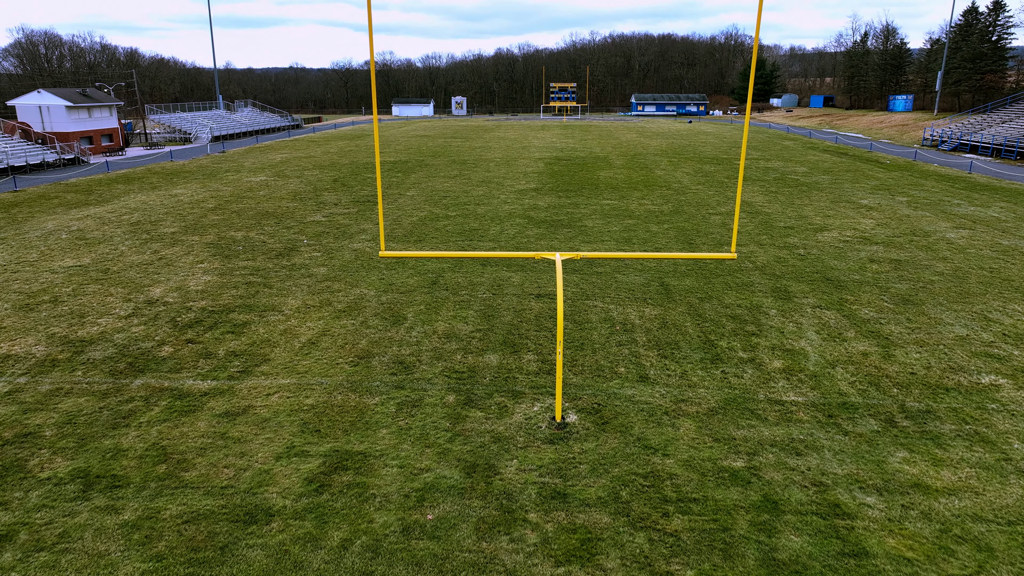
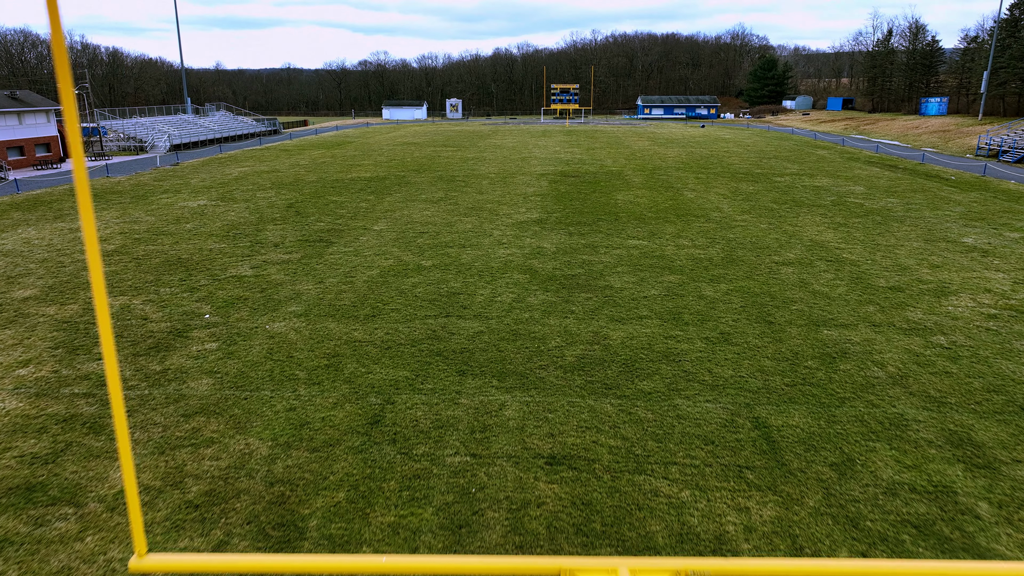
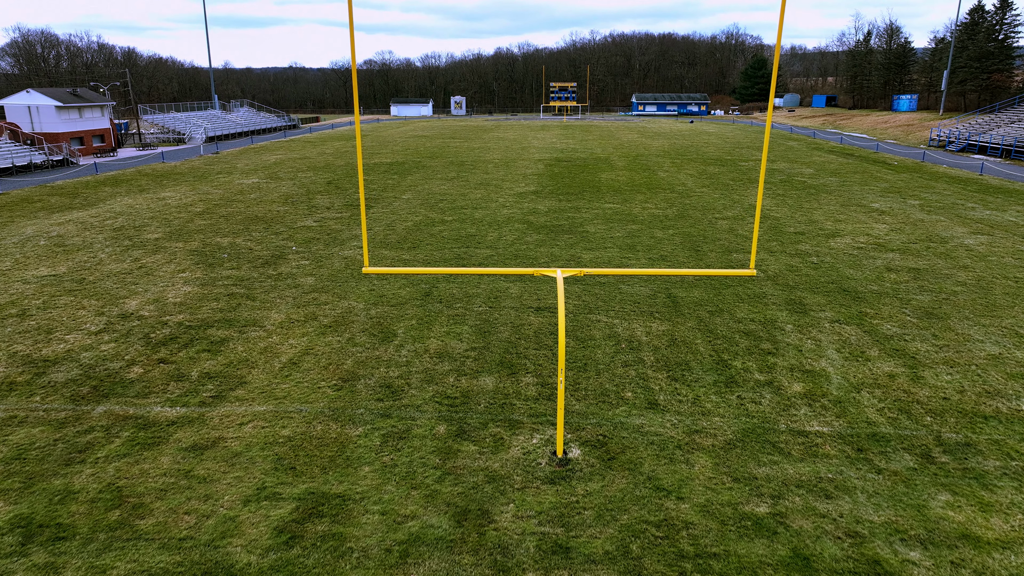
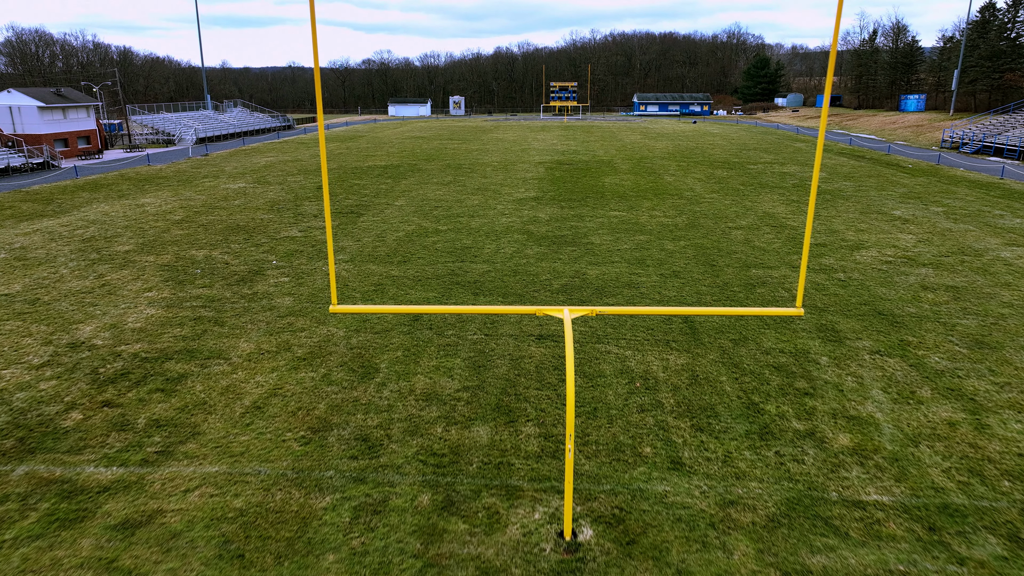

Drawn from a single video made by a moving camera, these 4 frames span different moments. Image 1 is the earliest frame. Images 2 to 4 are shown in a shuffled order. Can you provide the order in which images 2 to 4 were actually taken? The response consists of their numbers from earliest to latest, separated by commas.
3, 4, 2
